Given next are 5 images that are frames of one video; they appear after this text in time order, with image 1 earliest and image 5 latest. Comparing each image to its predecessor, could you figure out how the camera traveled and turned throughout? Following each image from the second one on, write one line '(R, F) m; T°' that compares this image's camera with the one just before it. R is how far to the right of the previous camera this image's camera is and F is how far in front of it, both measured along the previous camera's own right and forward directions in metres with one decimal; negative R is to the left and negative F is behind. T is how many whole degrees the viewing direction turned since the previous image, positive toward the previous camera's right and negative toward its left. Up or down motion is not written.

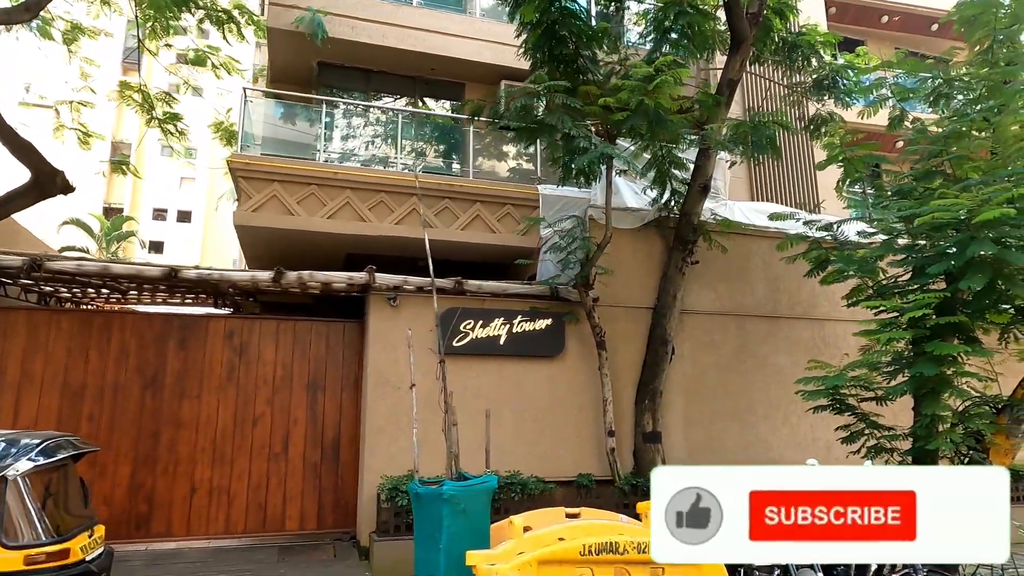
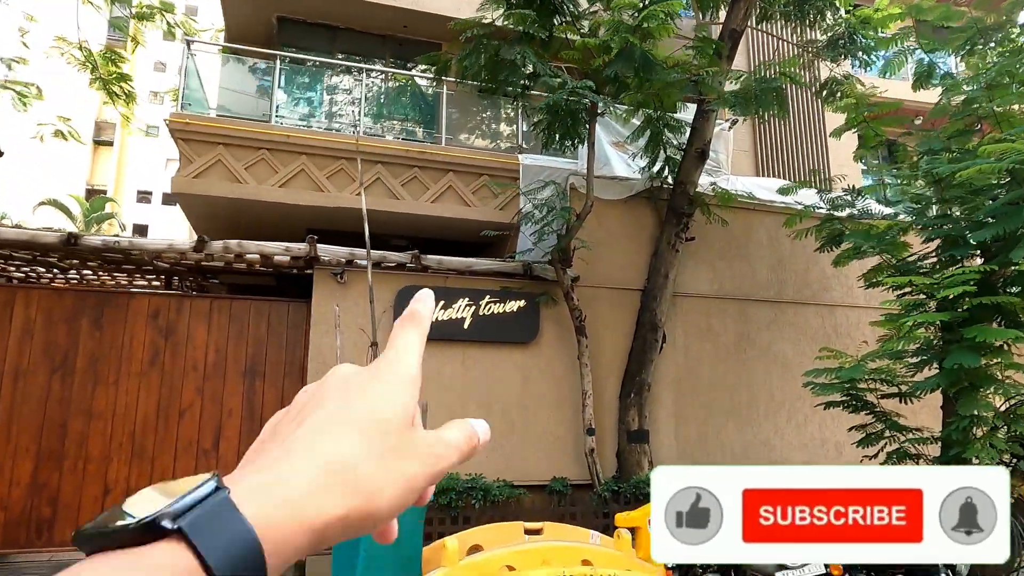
(+0.4, +1.1) m; 0°
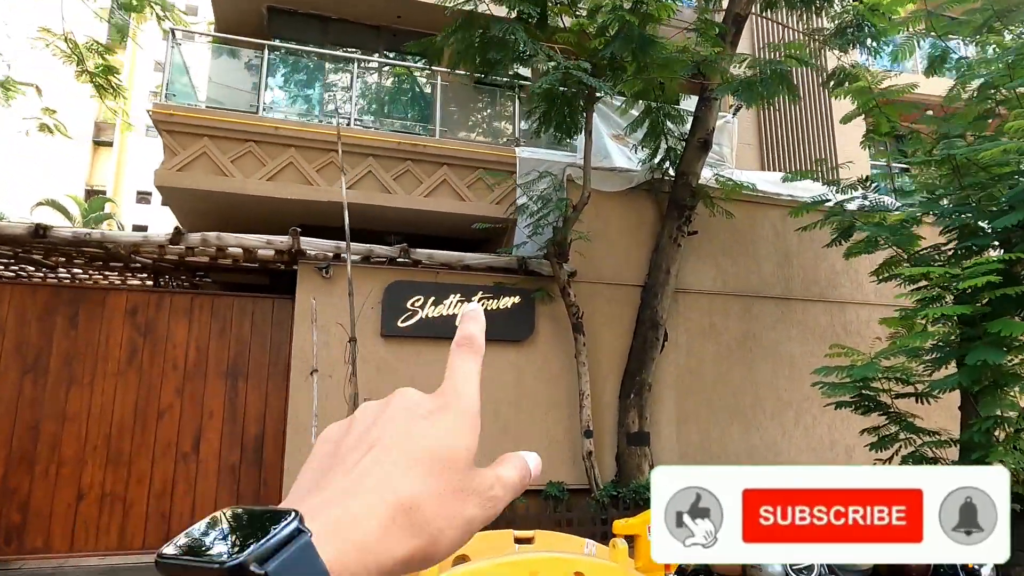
(+0.1, +0.3) m; 0°
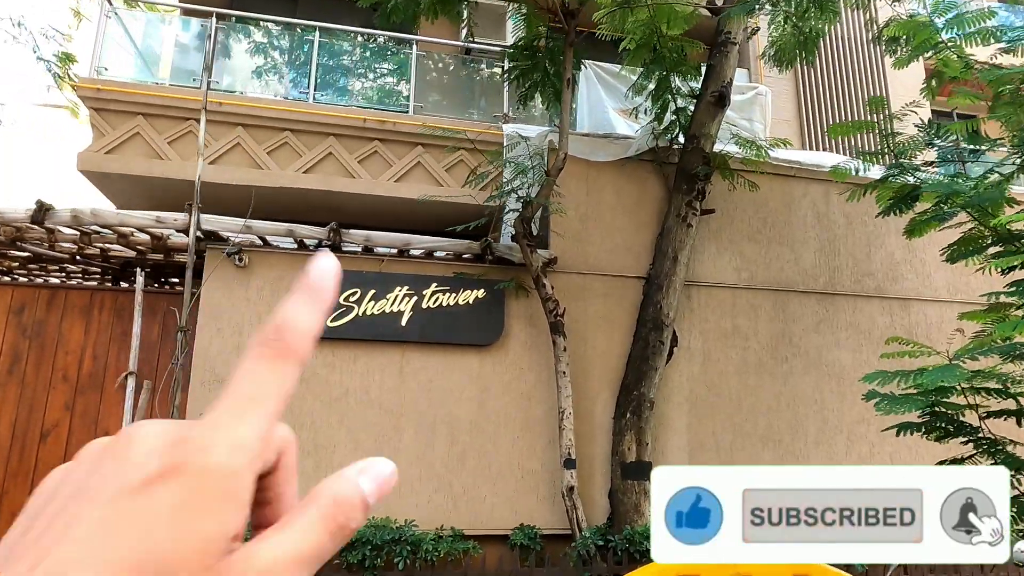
(+0.8, +1.5) m; -4°
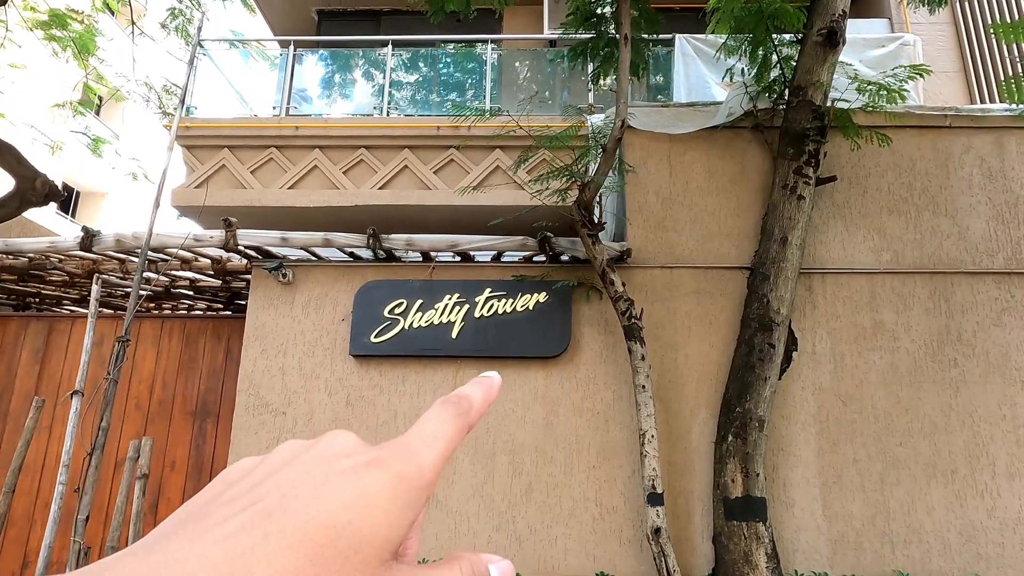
(+0.7, +0.9) m; -14°
